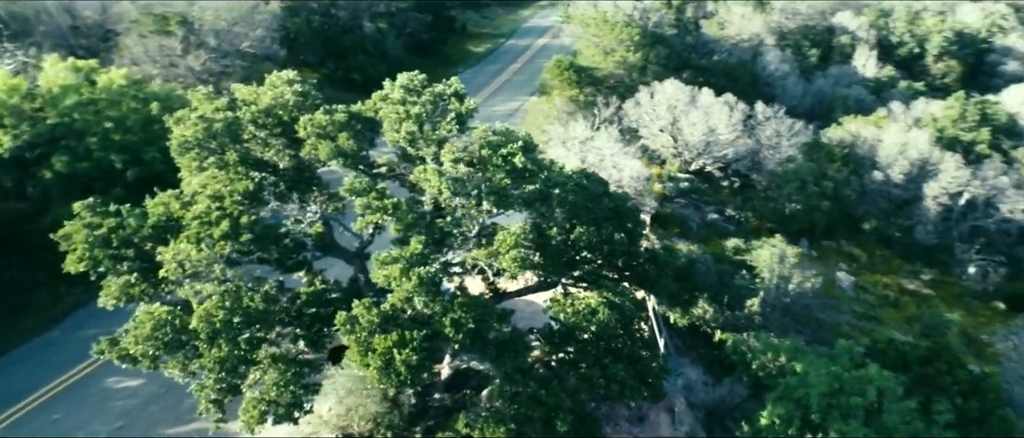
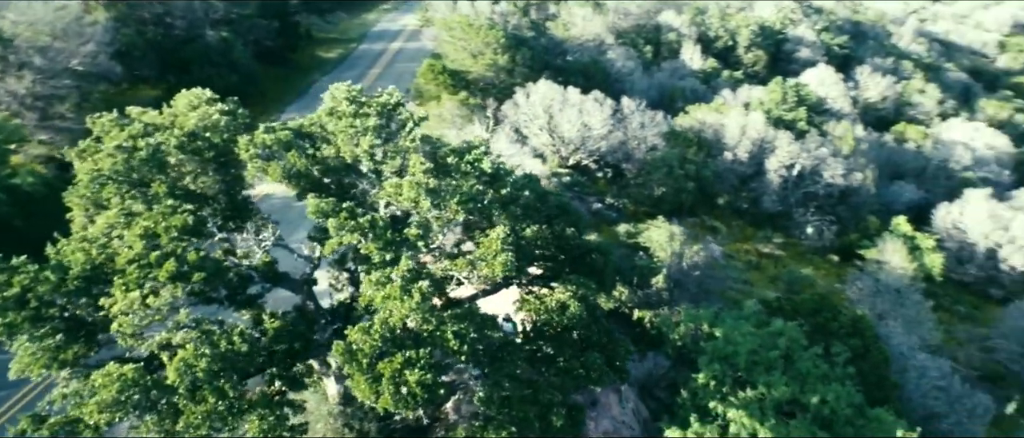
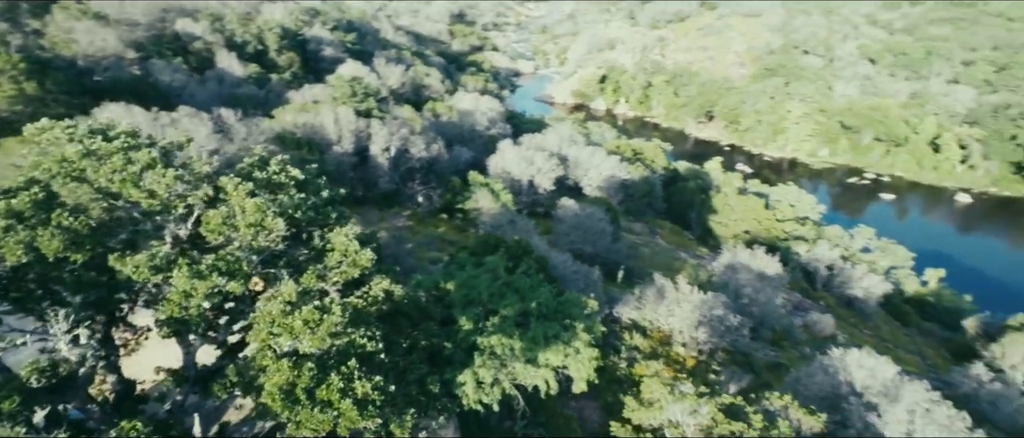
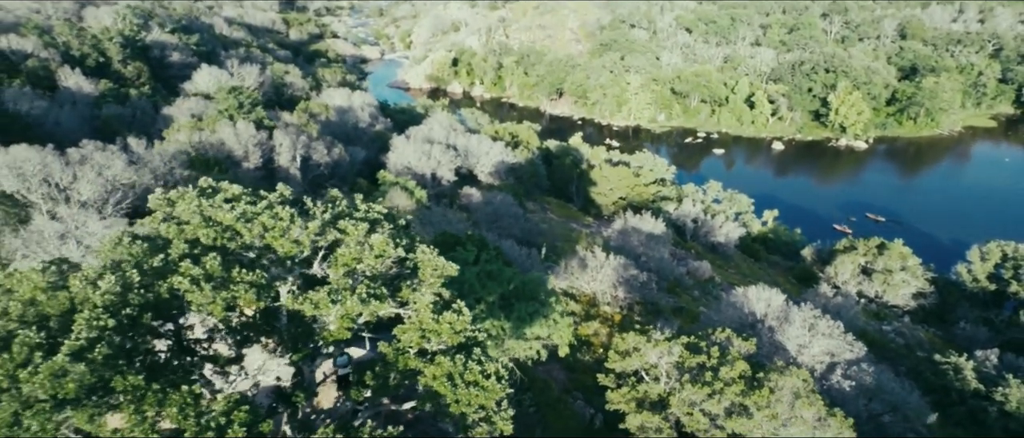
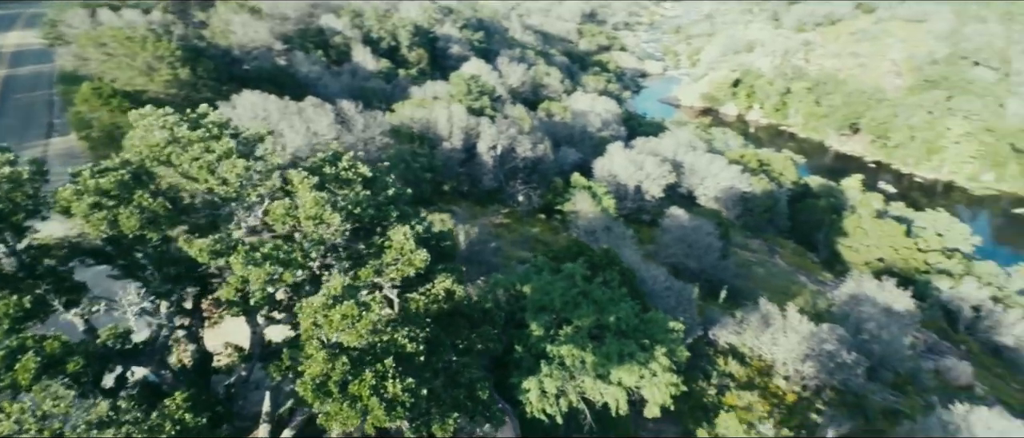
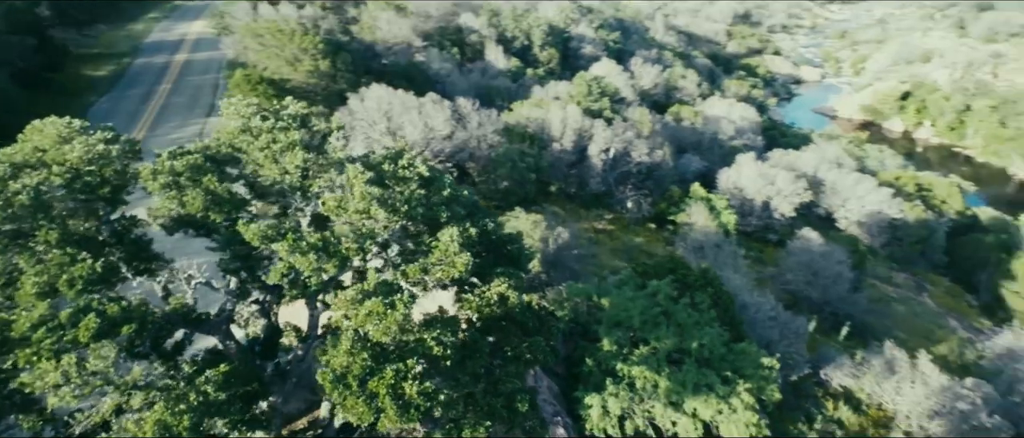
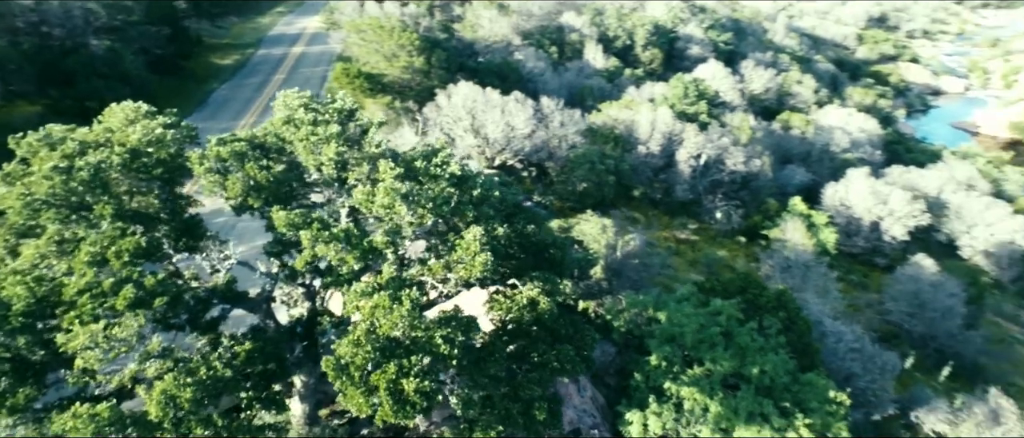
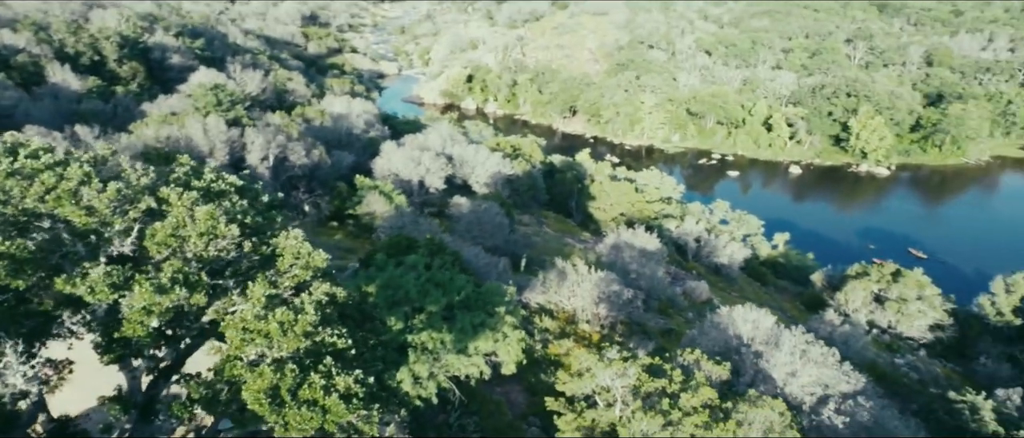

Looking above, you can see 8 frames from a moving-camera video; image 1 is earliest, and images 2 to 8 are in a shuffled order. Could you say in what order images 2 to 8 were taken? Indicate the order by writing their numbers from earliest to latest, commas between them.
2, 7, 6, 5, 3, 8, 4
